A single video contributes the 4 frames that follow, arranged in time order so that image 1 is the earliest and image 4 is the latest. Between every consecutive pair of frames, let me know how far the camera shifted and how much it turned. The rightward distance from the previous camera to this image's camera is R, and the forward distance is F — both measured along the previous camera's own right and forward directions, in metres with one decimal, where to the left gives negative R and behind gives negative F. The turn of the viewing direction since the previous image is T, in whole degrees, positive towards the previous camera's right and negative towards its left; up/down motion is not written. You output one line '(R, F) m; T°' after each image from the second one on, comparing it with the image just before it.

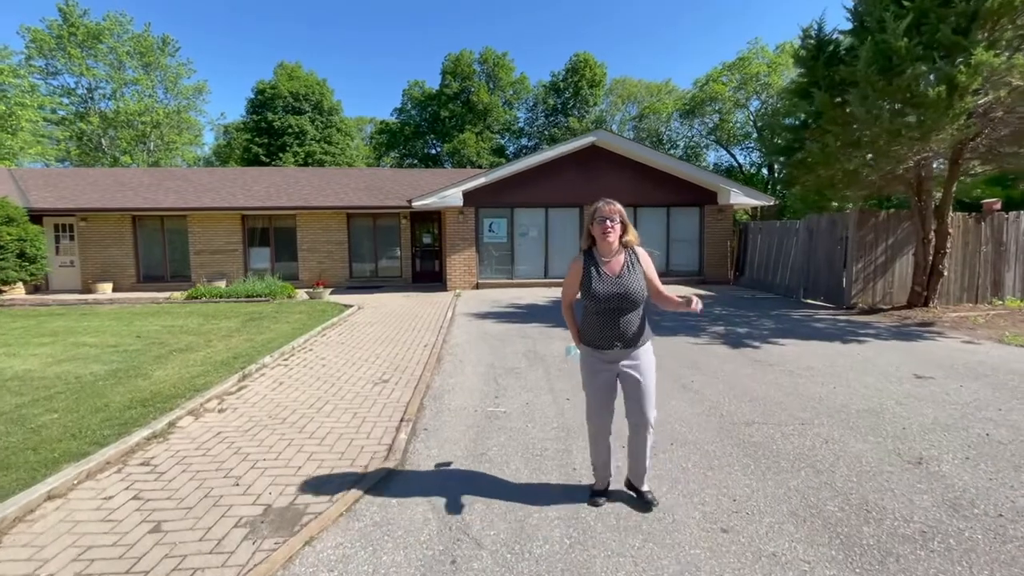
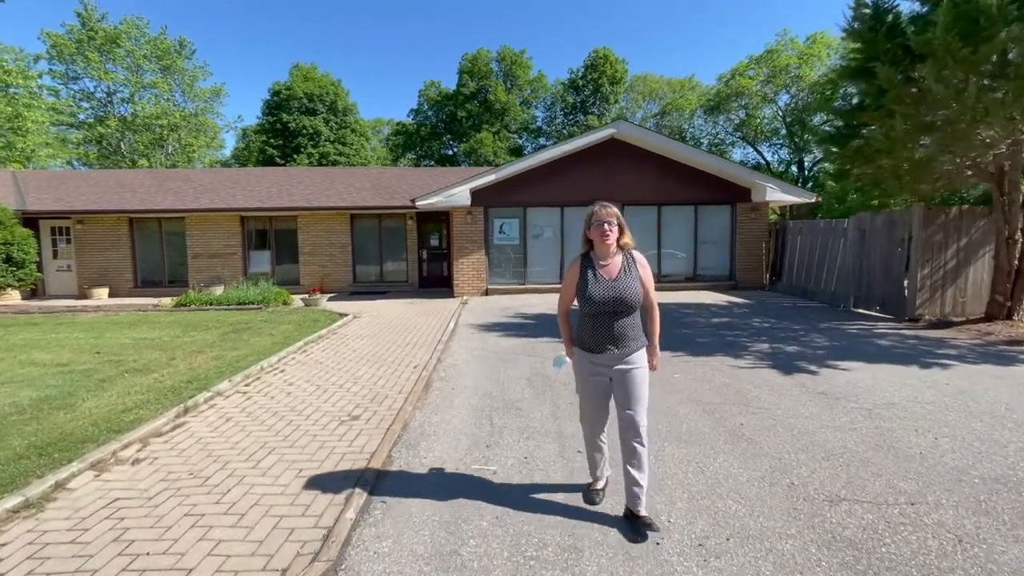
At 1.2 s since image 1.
(+0.2, +1.3) m; -2°
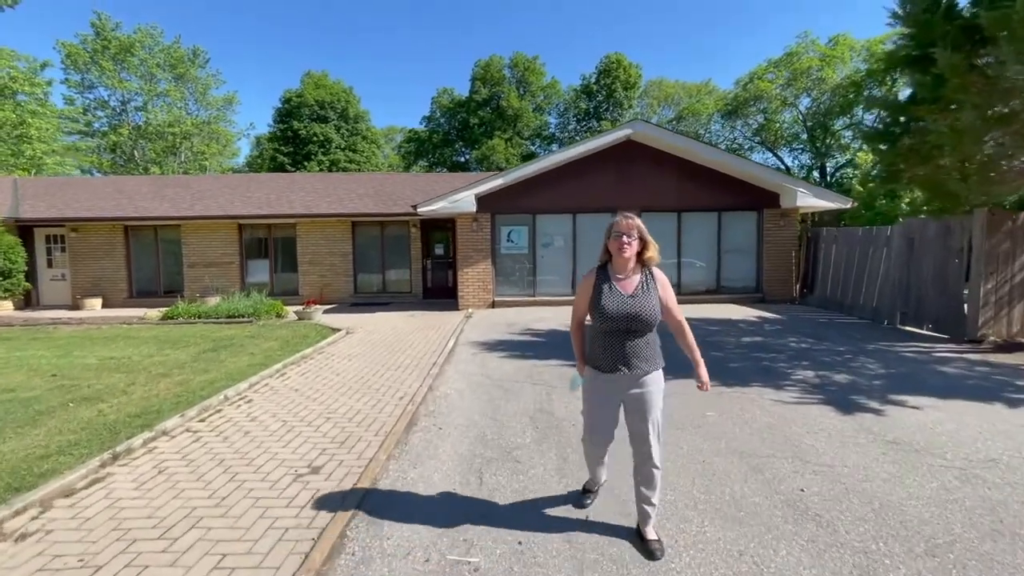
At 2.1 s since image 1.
(+0.1, +1.0) m; -2°
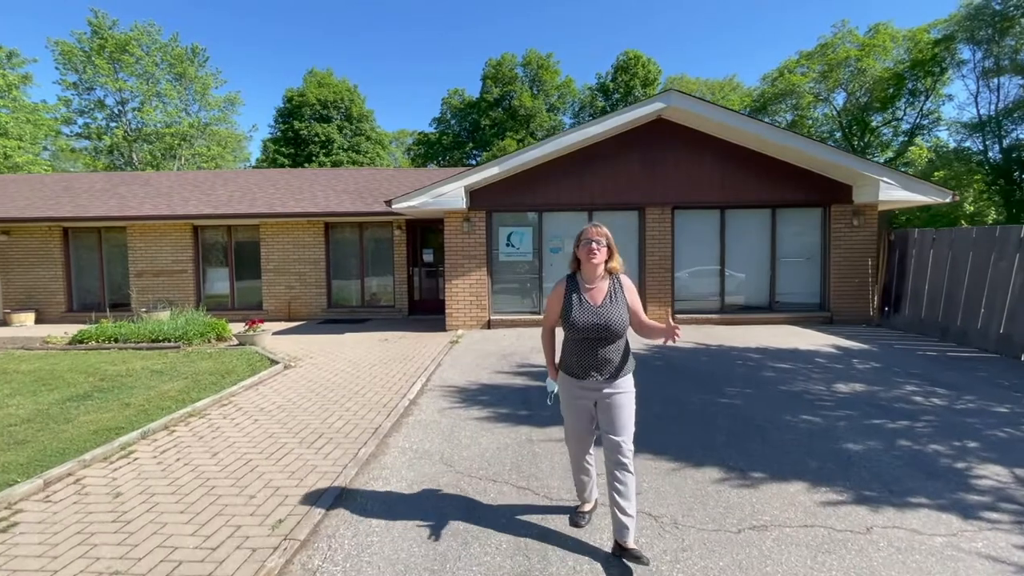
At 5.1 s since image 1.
(+0.3, +2.7) m; -2°
